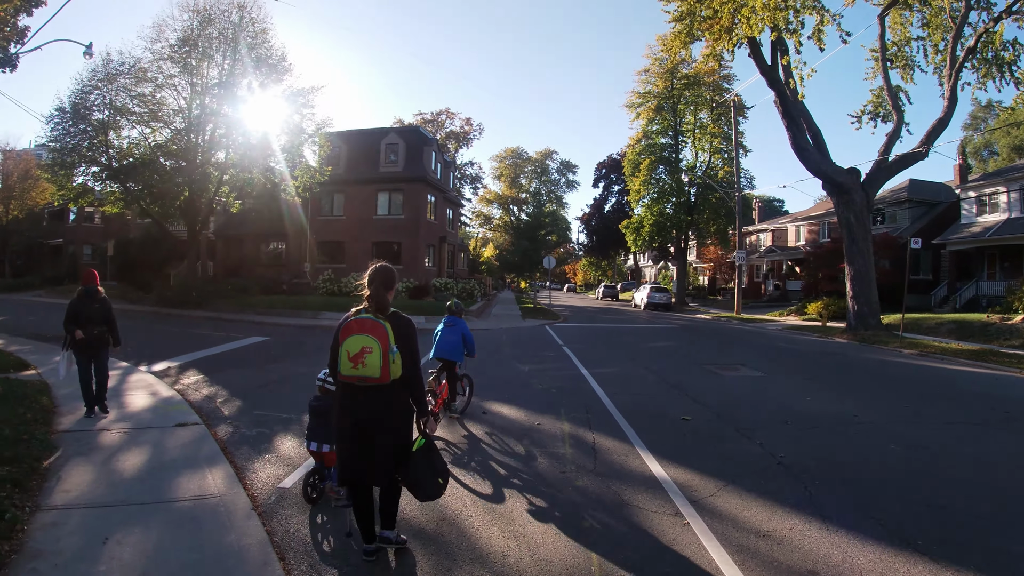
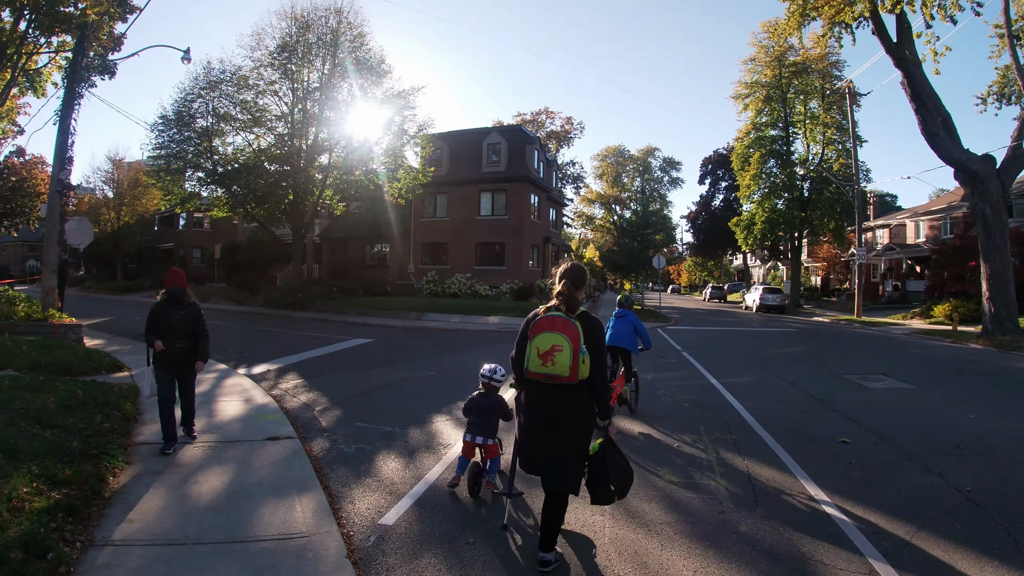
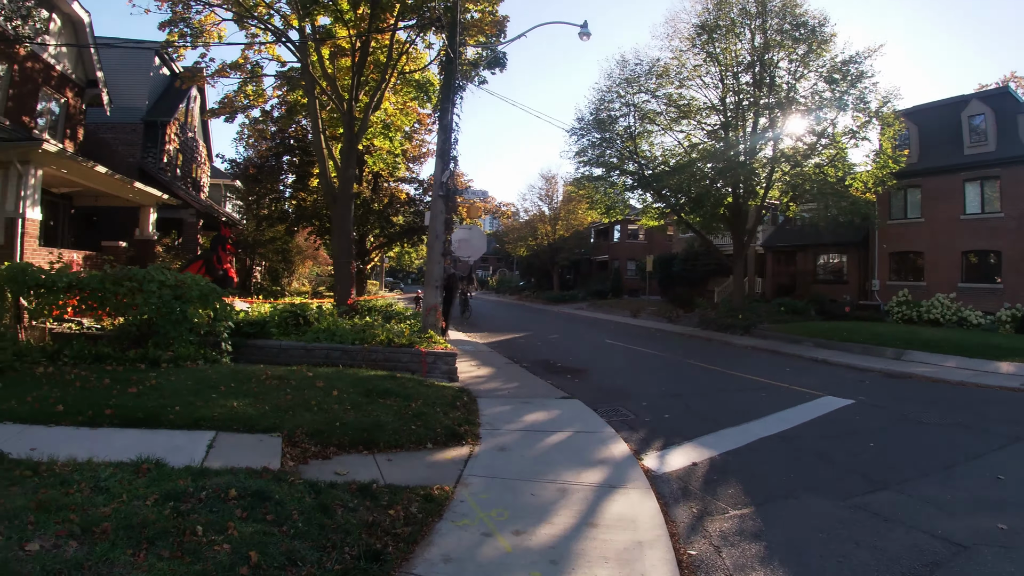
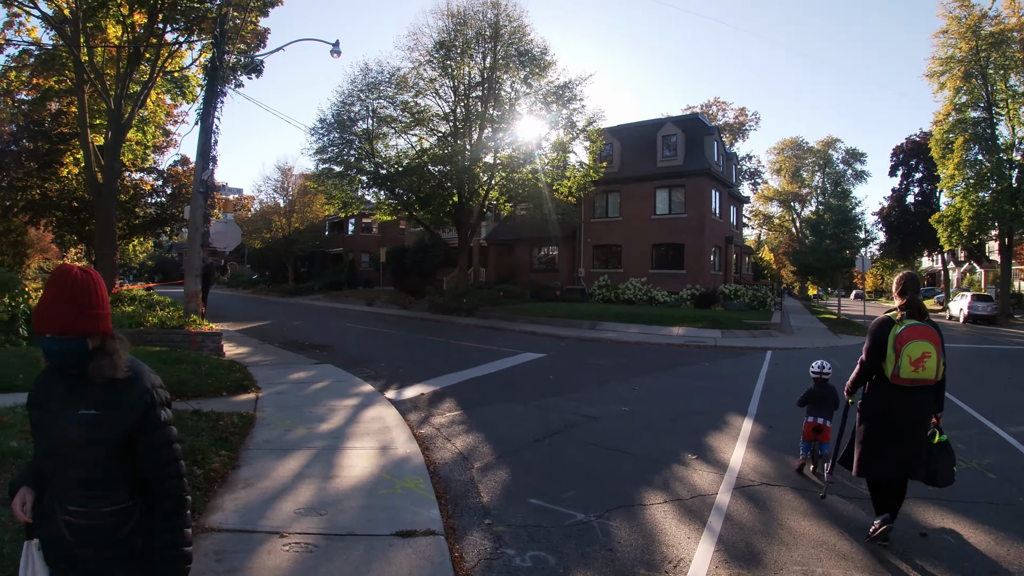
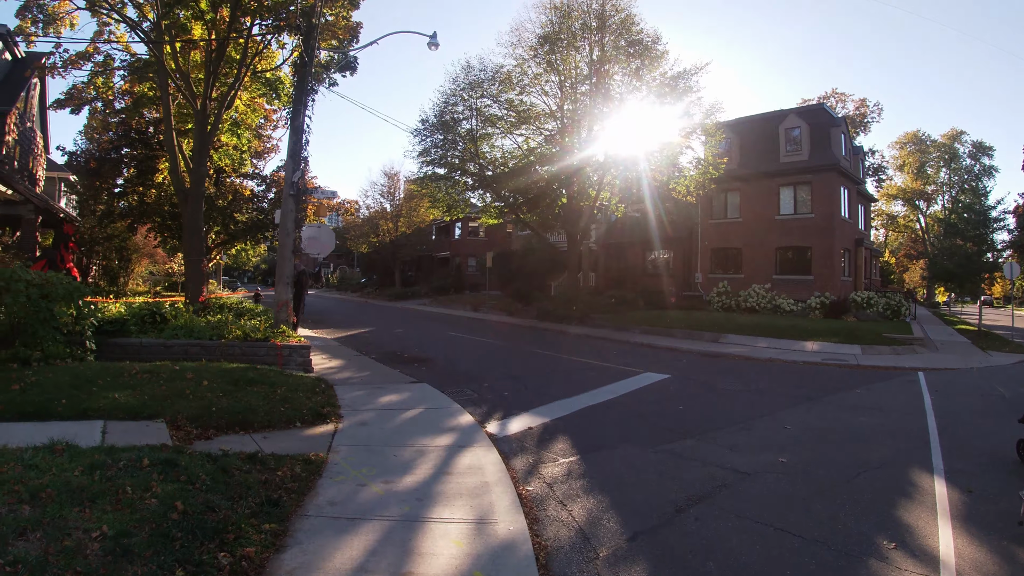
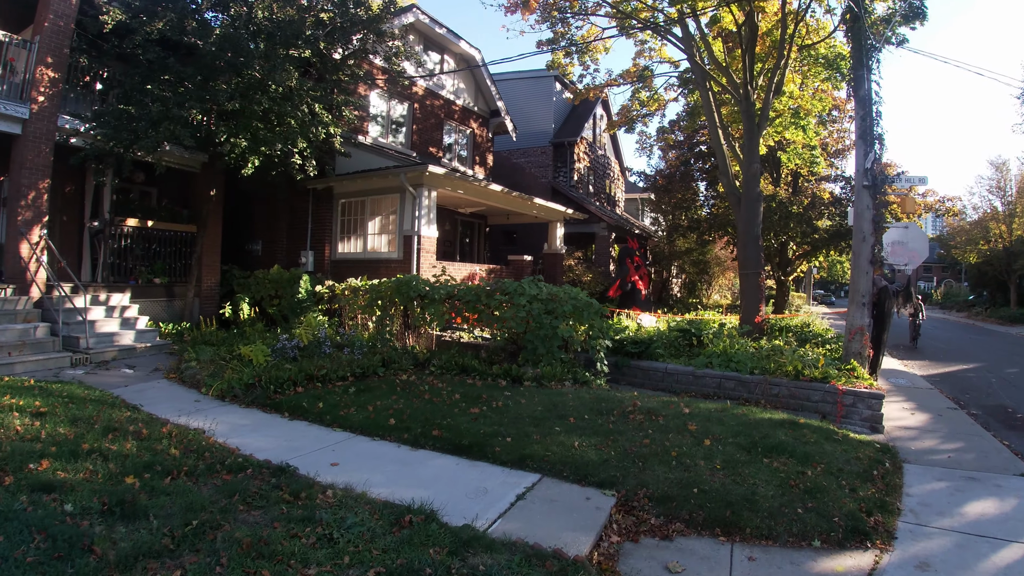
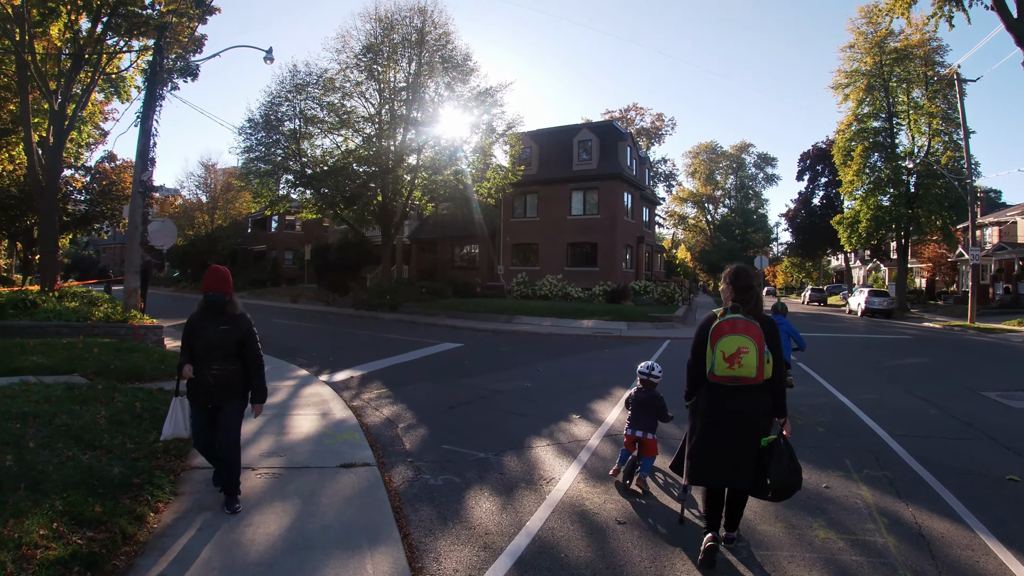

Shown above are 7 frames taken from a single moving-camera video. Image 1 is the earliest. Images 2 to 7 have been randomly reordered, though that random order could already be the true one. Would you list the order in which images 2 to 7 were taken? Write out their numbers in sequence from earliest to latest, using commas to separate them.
2, 7, 4, 5, 3, 6
